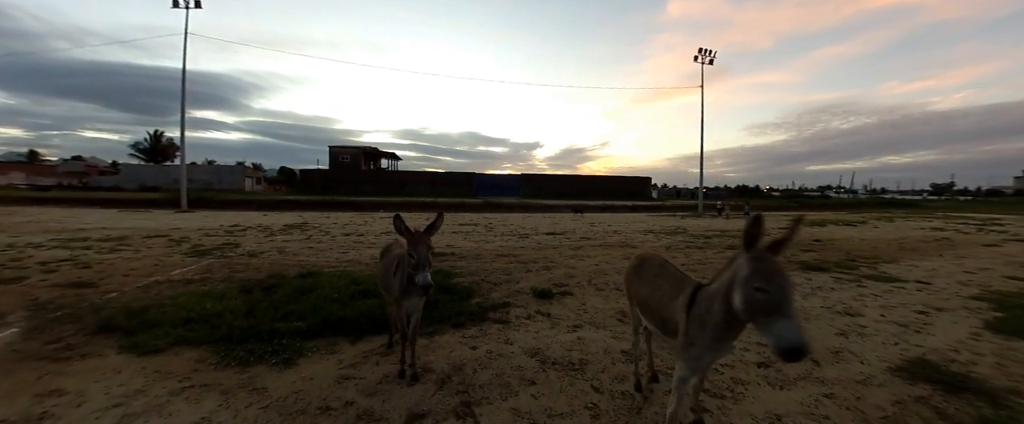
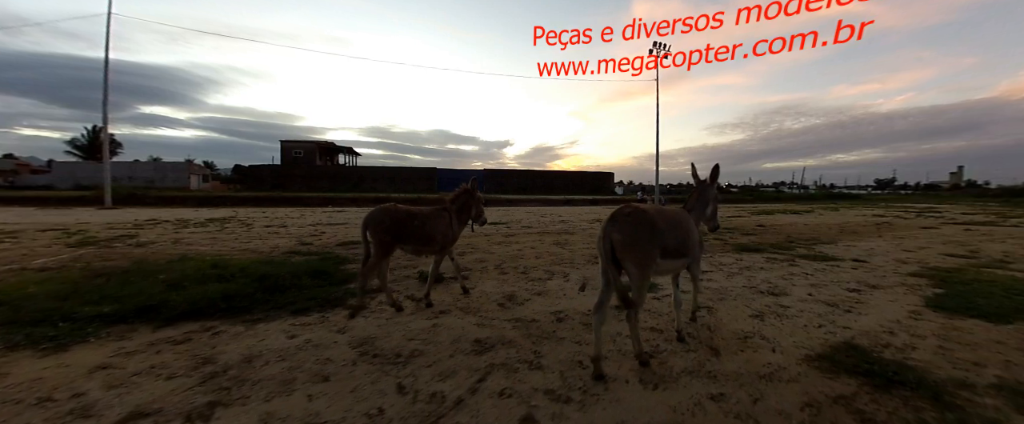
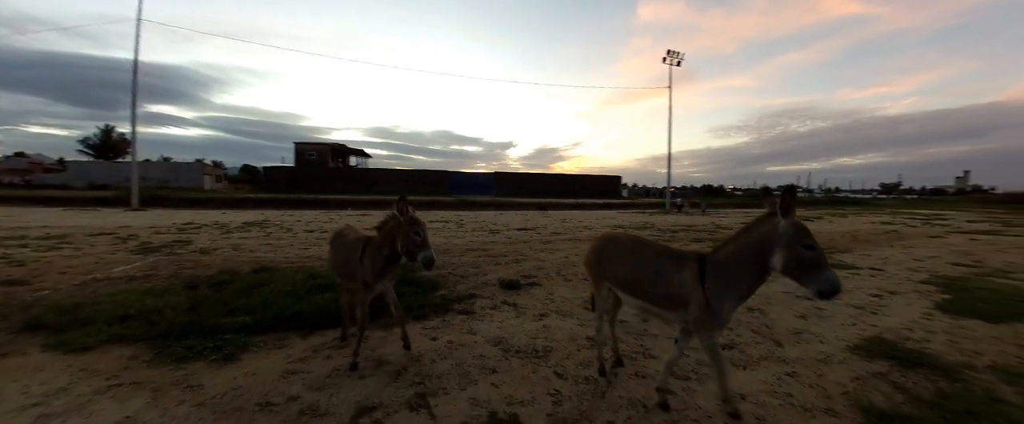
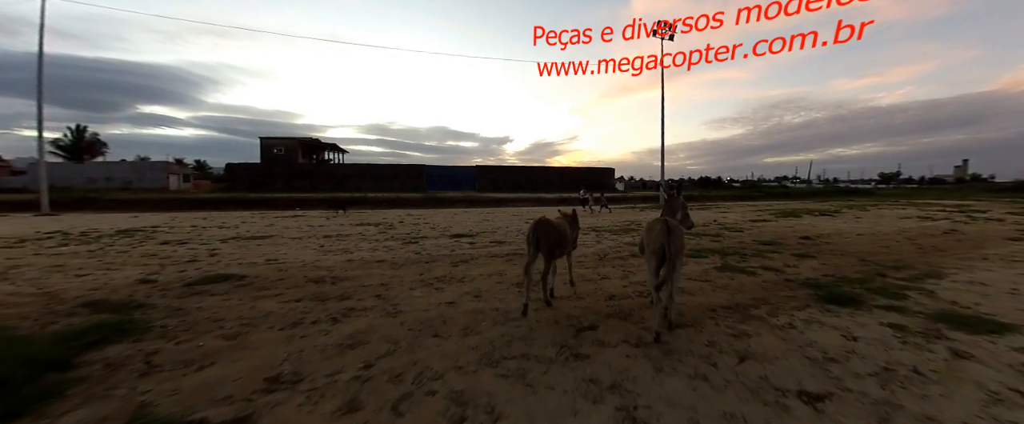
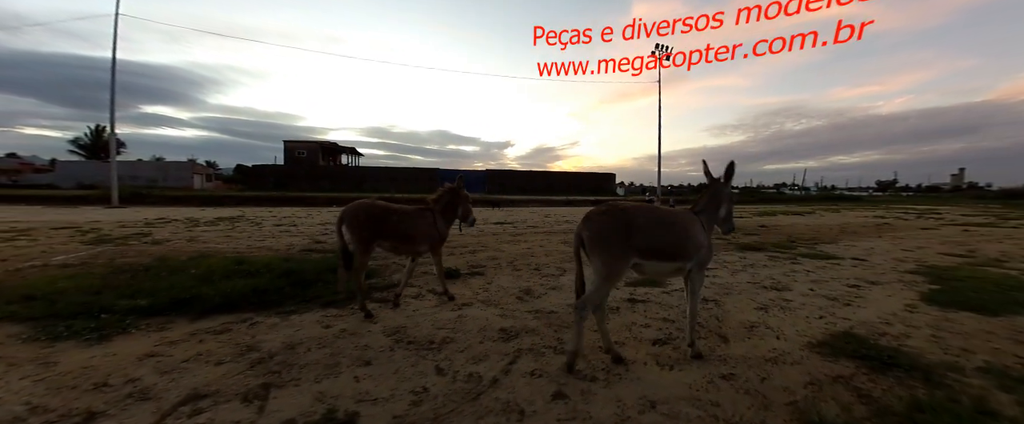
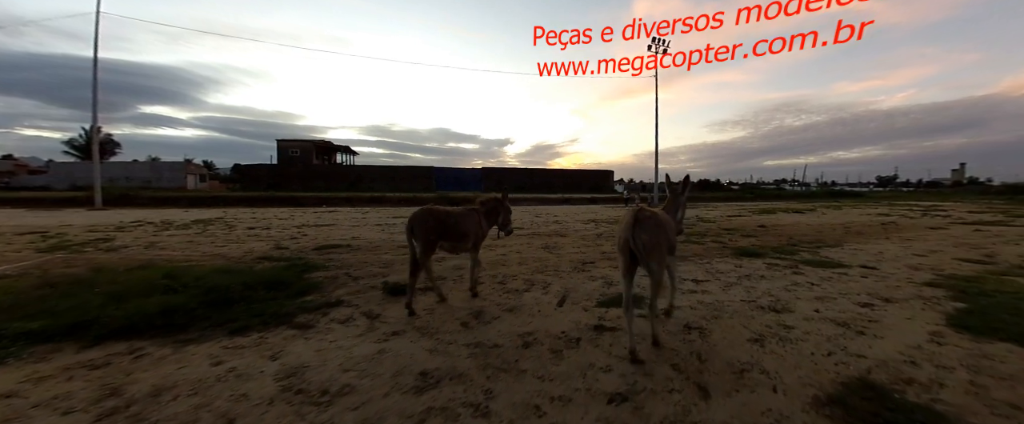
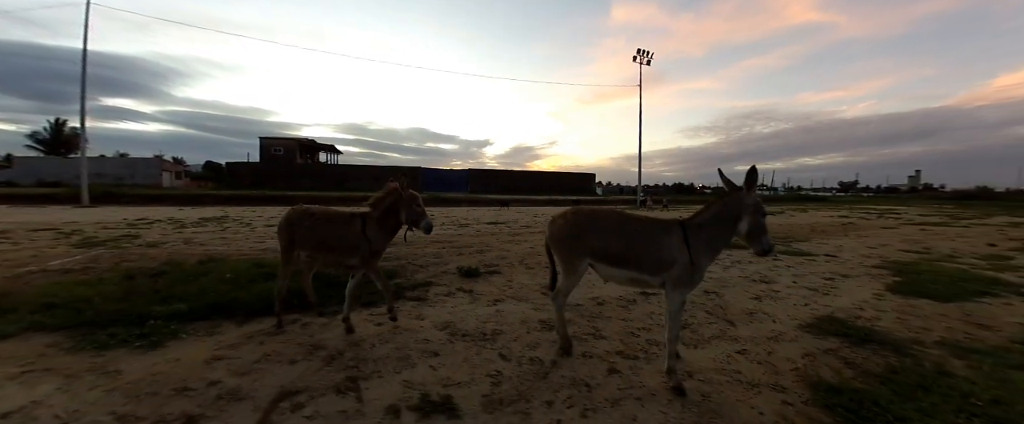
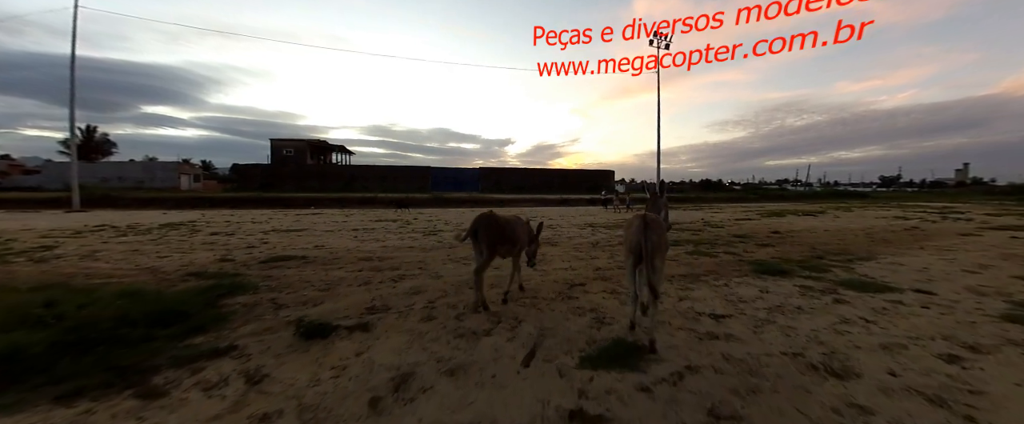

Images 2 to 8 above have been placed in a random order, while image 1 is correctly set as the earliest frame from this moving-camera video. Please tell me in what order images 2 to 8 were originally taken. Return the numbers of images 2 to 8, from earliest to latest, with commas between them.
3, 7, 5, 2, 6, 8, 4
